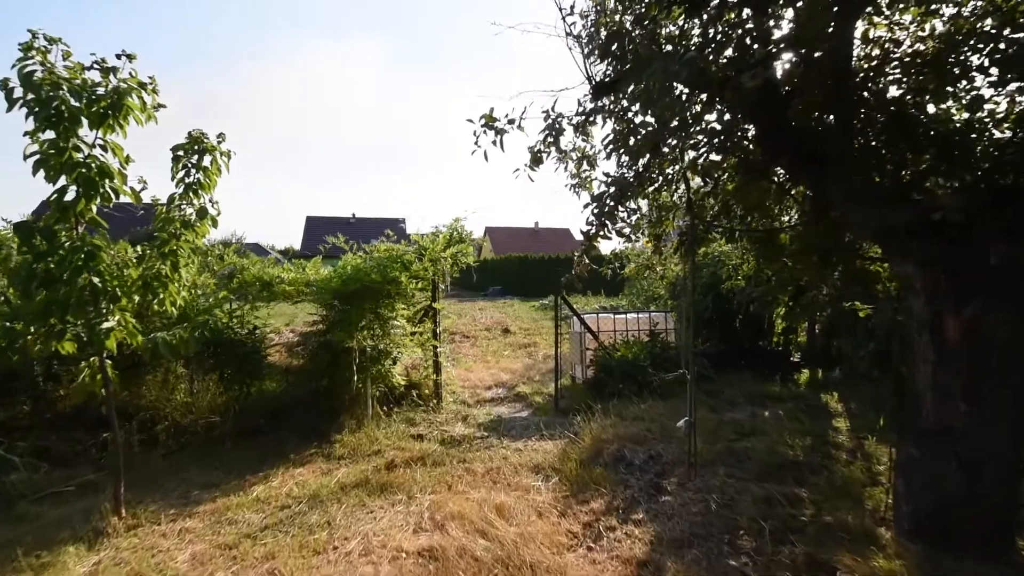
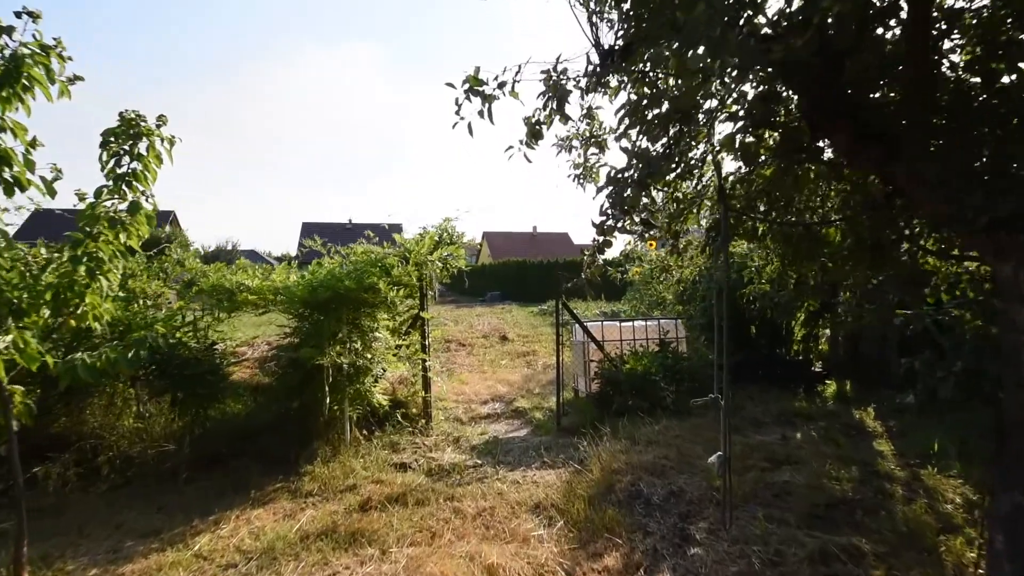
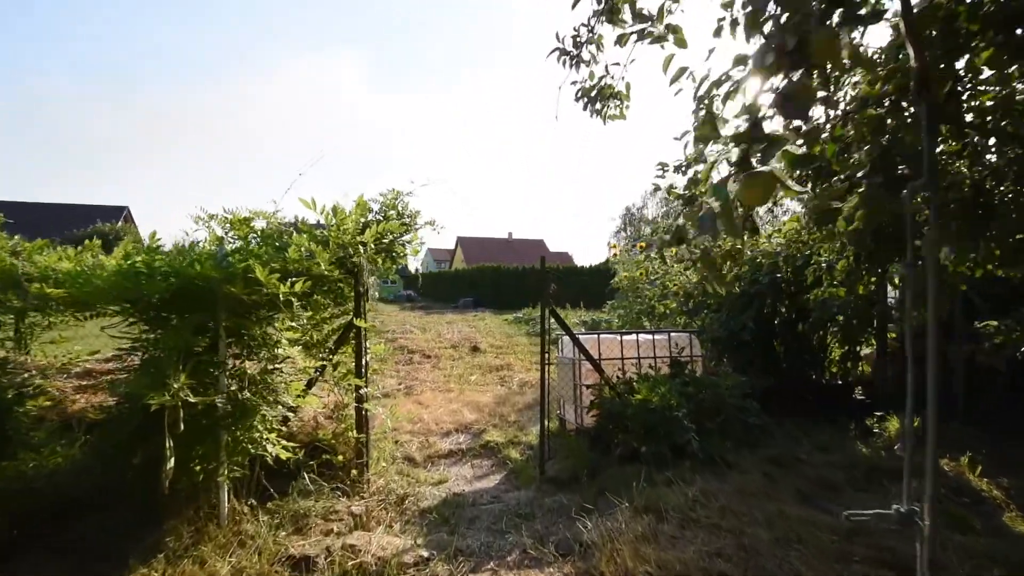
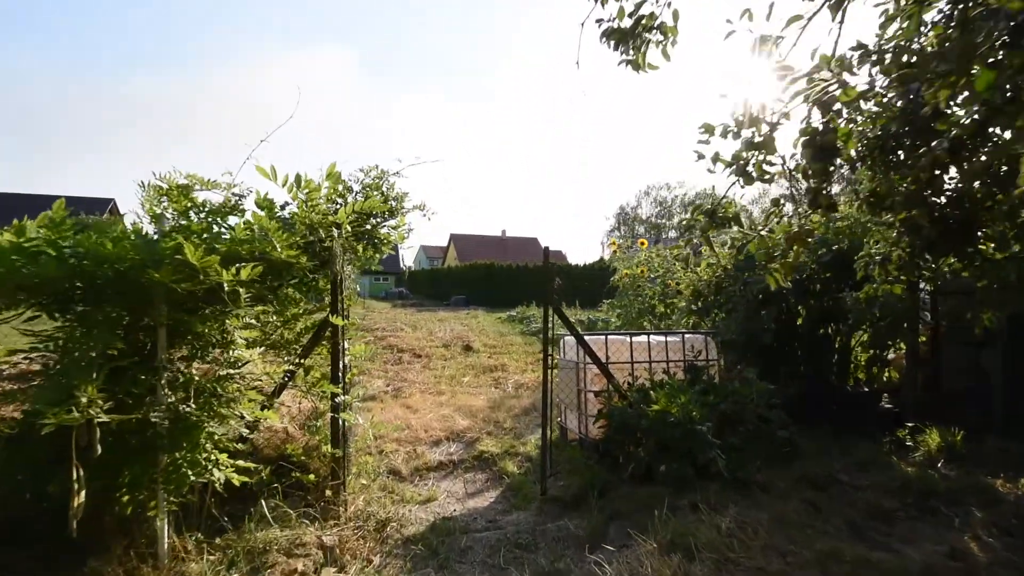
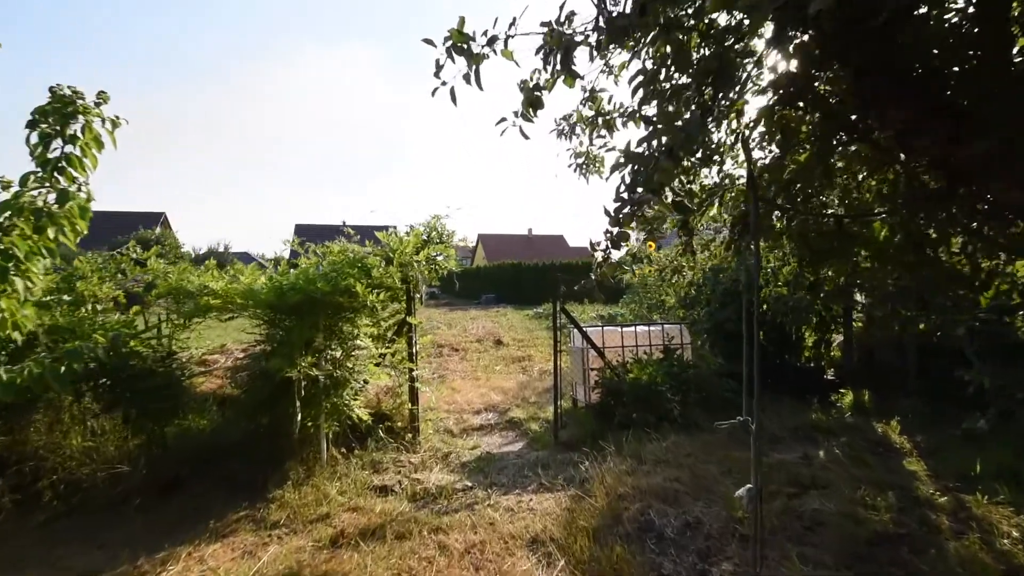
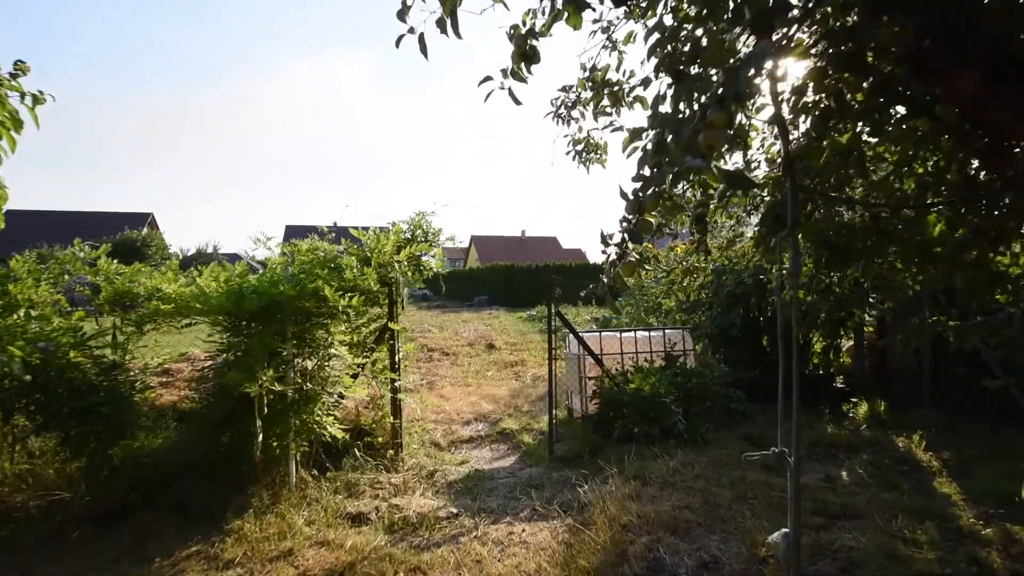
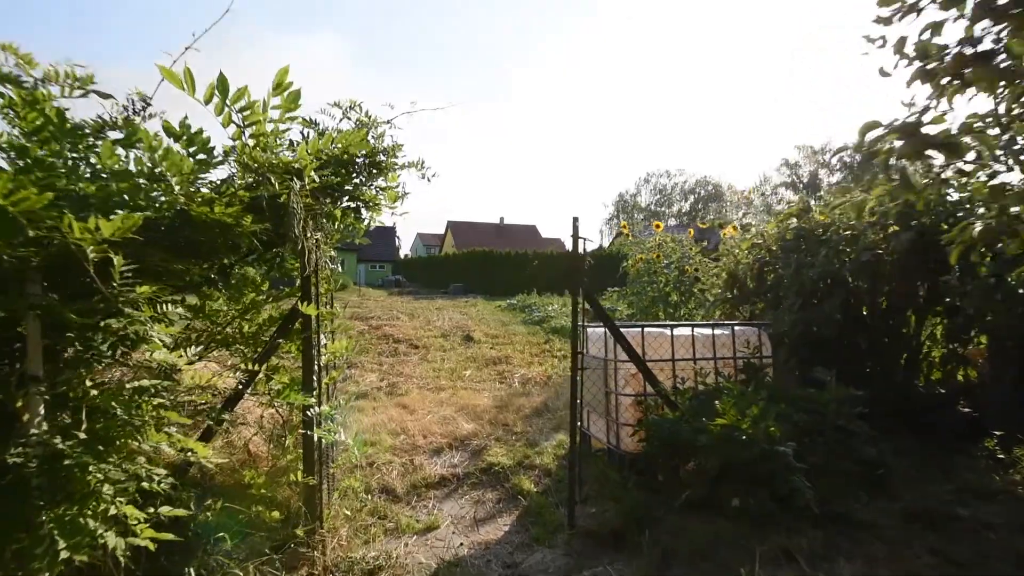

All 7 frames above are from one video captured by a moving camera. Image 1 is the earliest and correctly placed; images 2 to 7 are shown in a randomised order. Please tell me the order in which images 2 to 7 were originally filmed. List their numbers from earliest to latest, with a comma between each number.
2, 5, 6, 3, 4, 7
